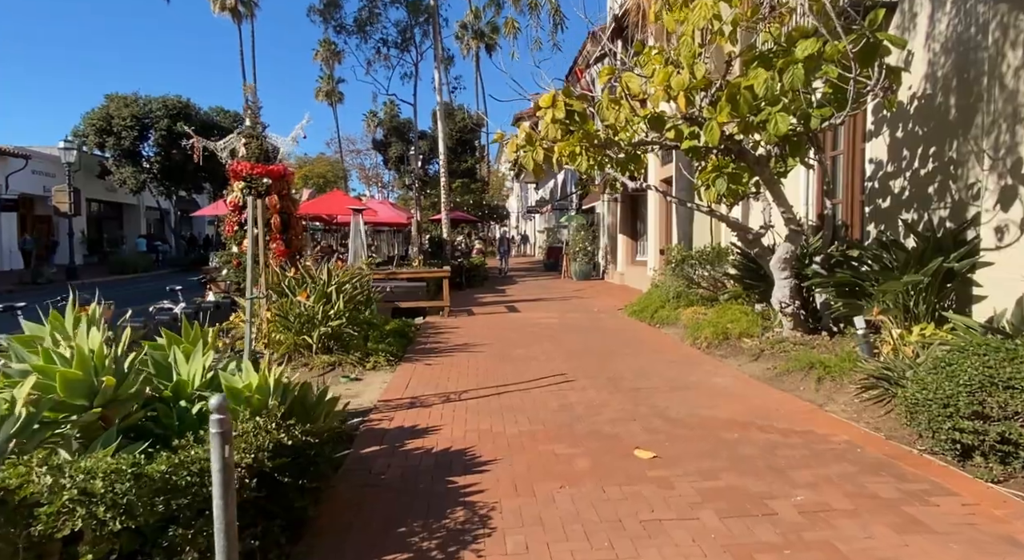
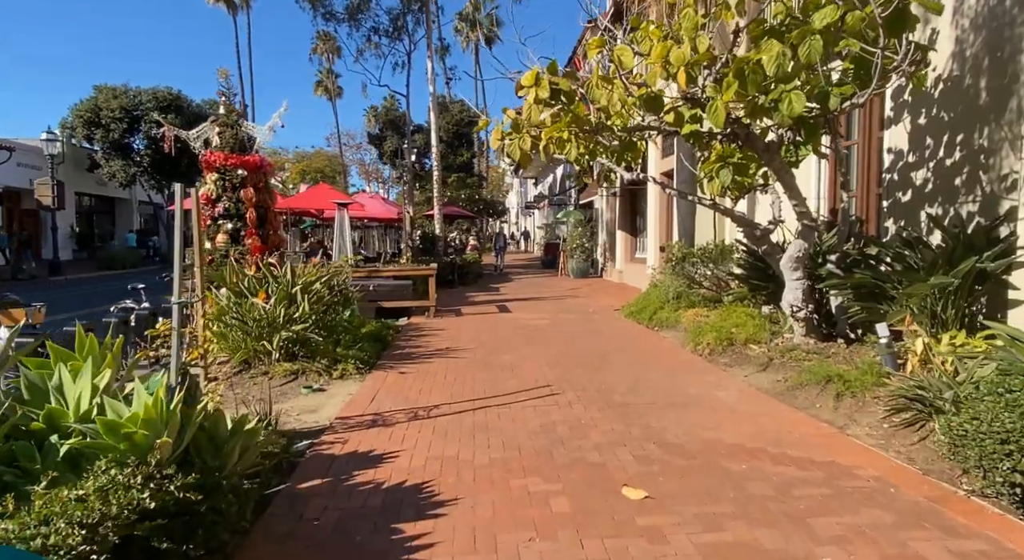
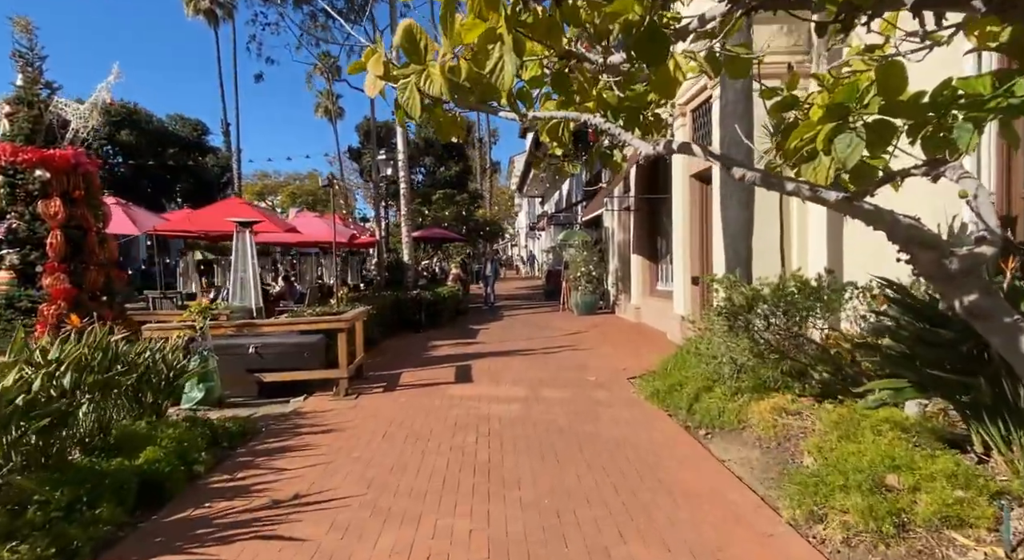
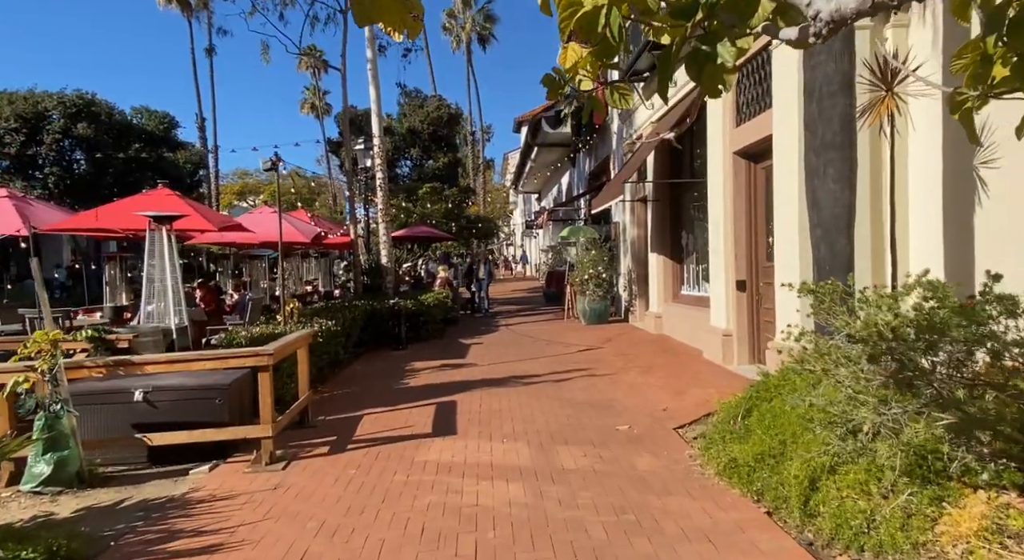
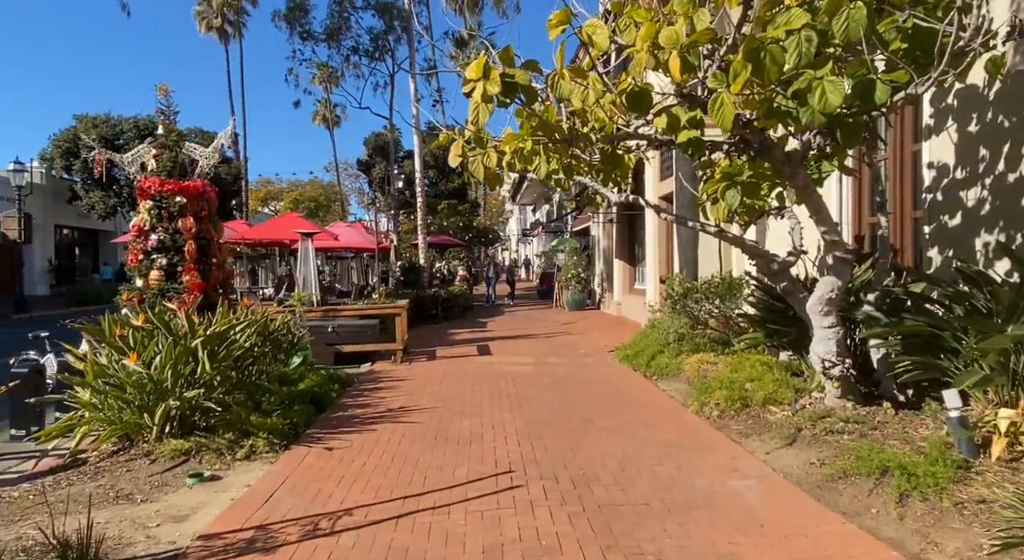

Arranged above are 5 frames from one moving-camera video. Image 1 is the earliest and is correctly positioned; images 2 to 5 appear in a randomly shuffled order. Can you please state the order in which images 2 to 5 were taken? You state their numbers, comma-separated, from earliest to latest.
2, 5, 3, 4
